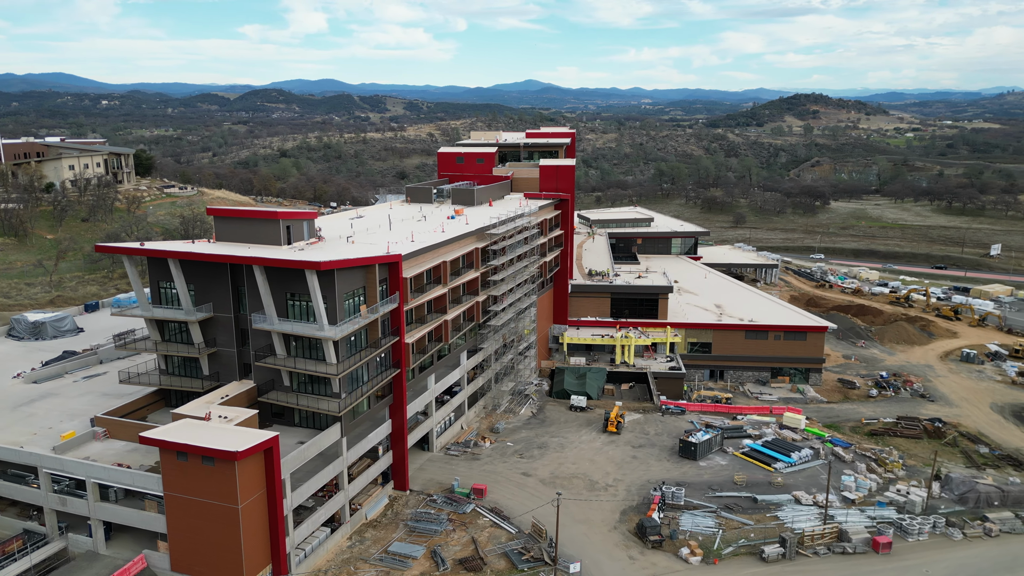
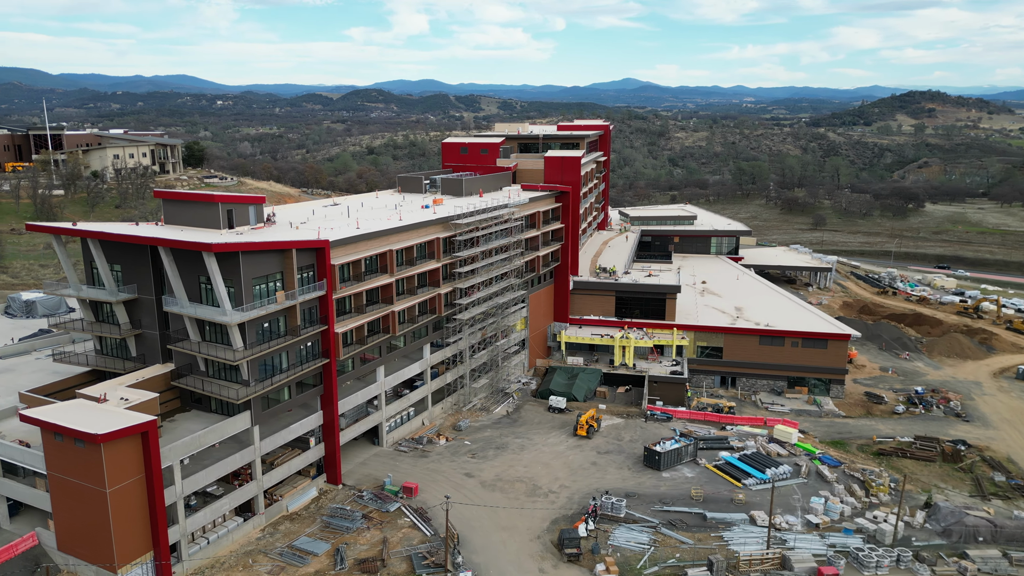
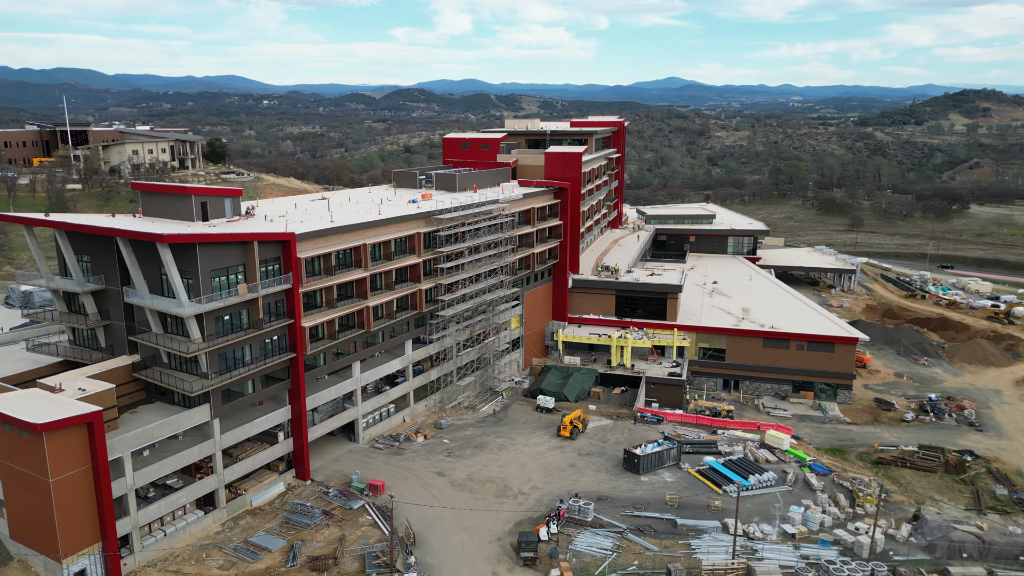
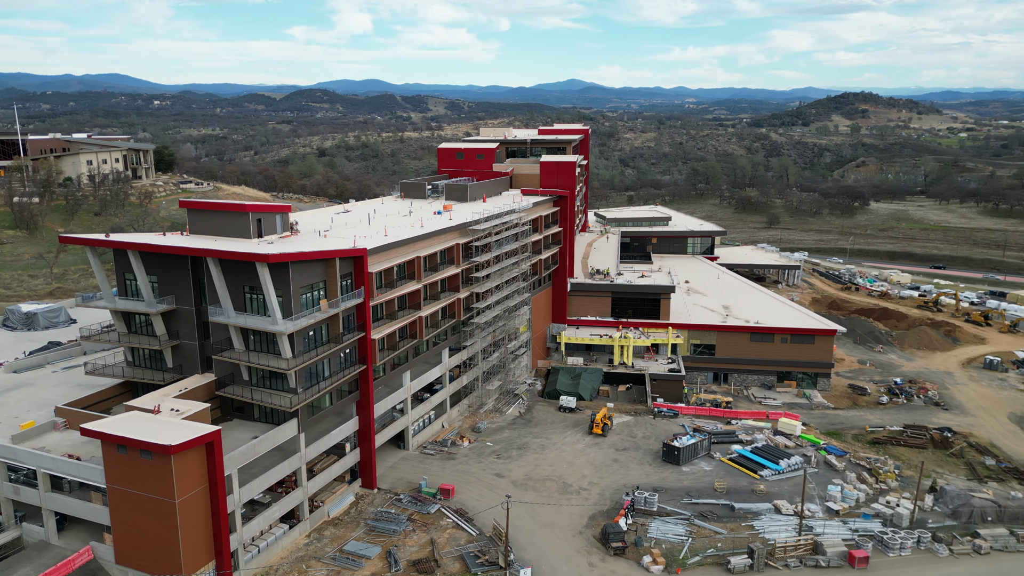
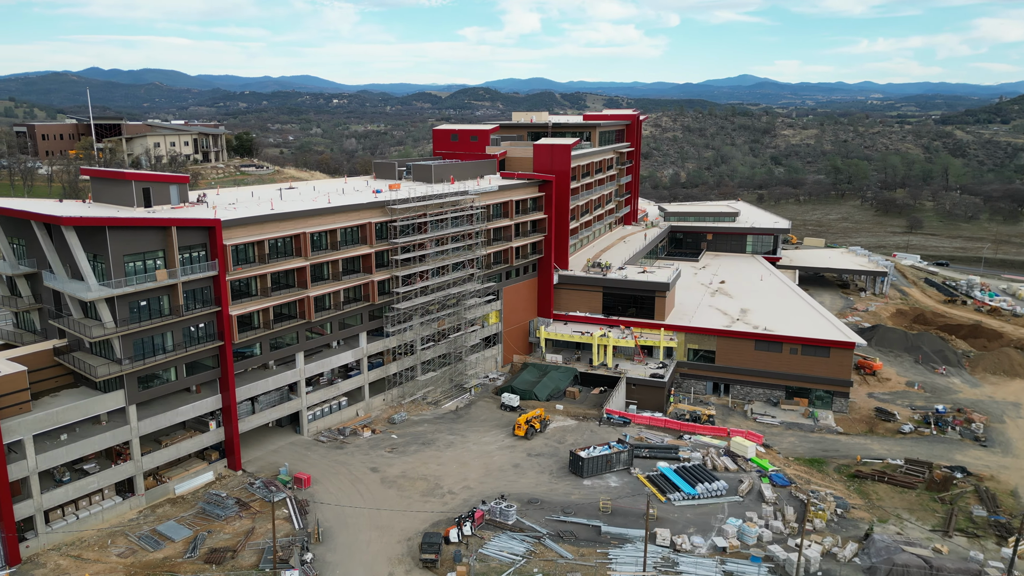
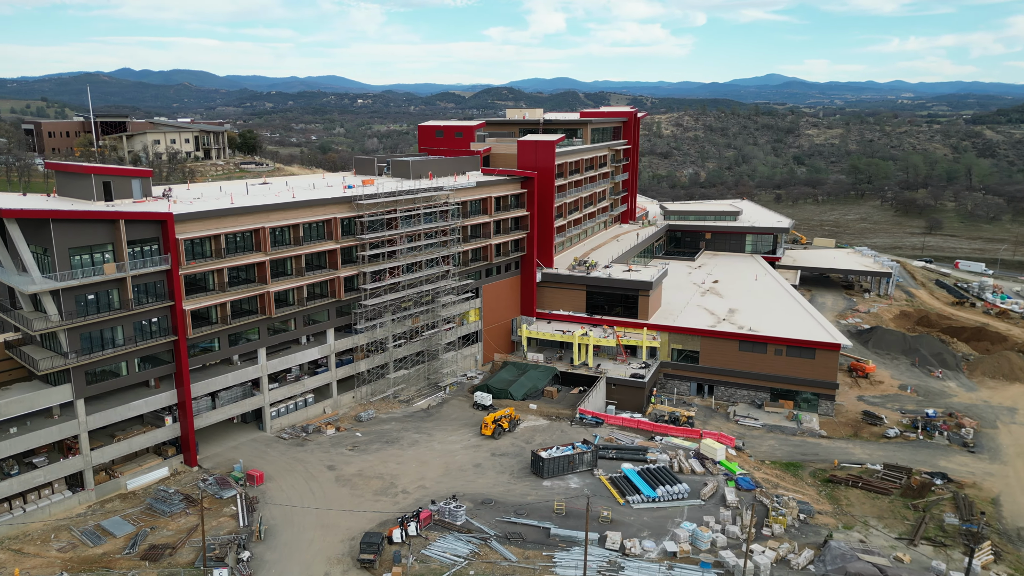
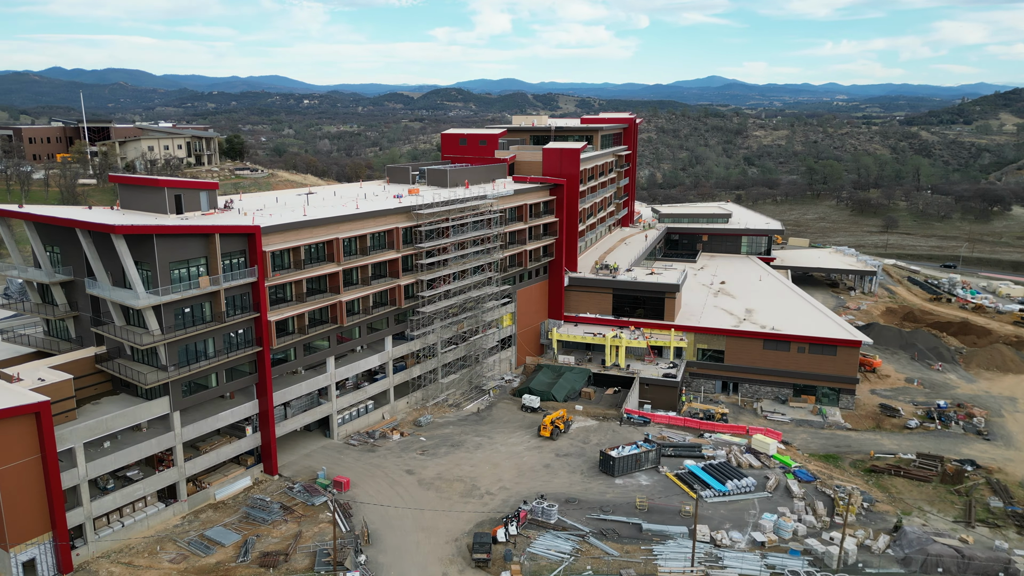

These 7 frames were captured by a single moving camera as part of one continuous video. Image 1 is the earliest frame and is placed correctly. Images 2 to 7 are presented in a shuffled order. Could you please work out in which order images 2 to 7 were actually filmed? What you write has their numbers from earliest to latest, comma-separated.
4, 2, 3, 7, 5, 6
